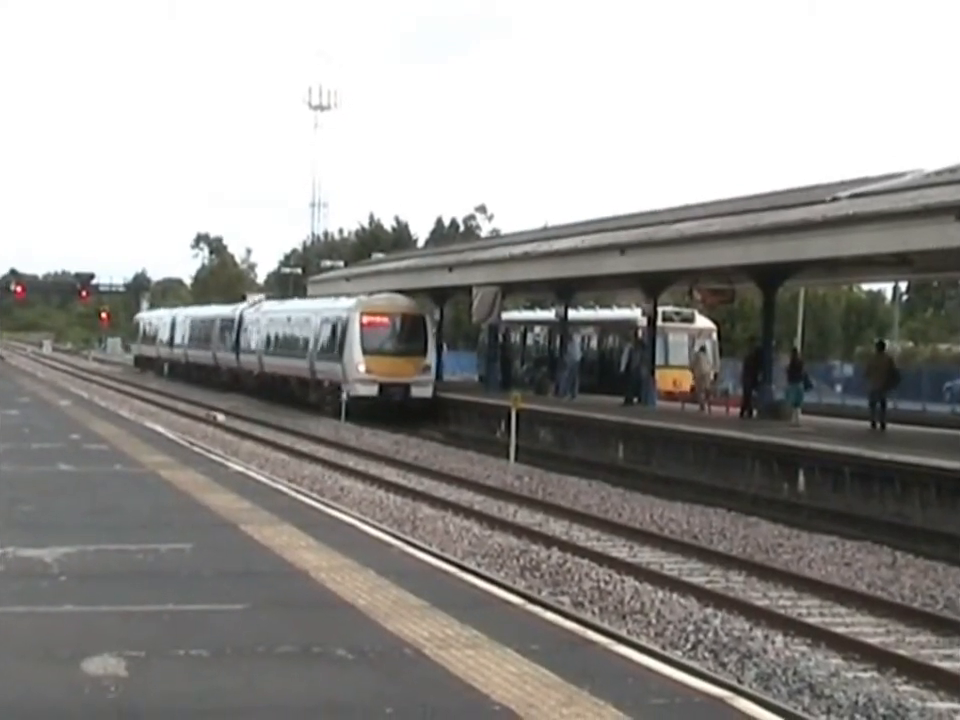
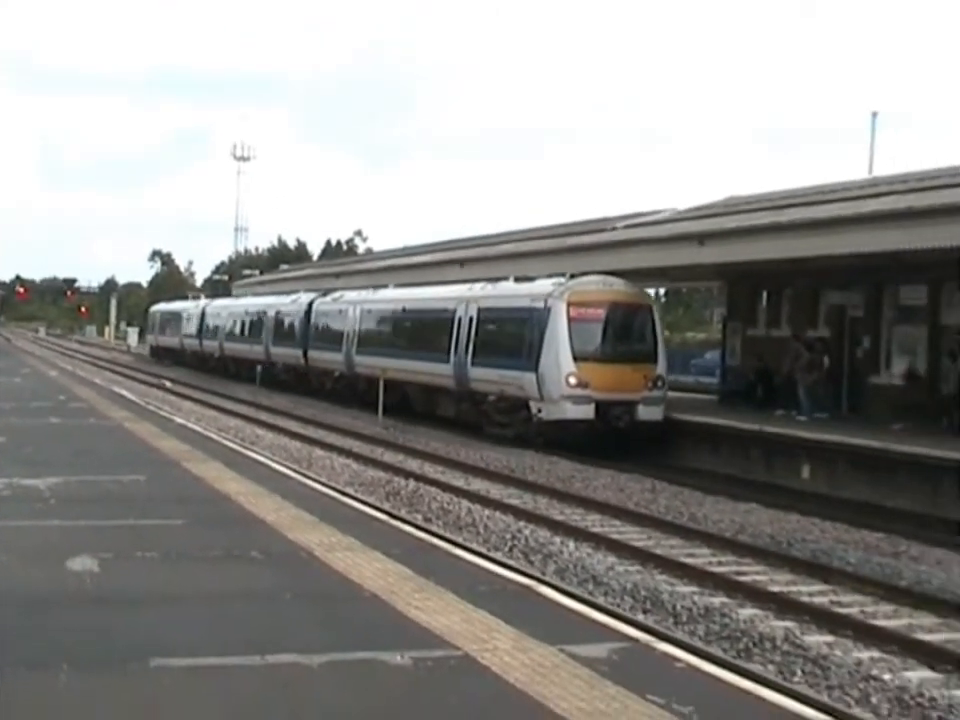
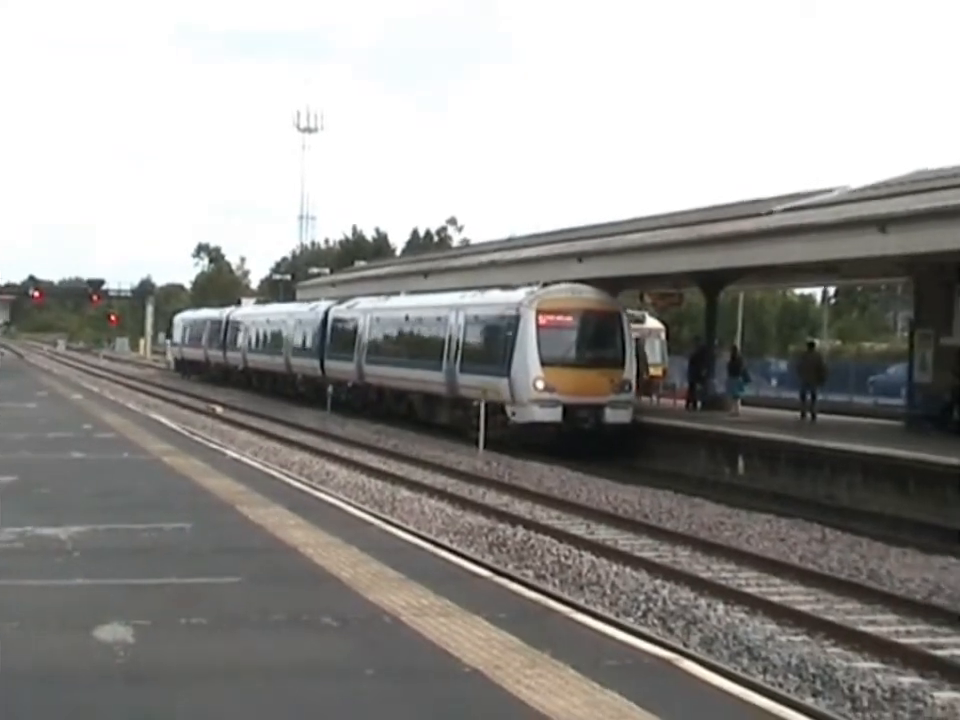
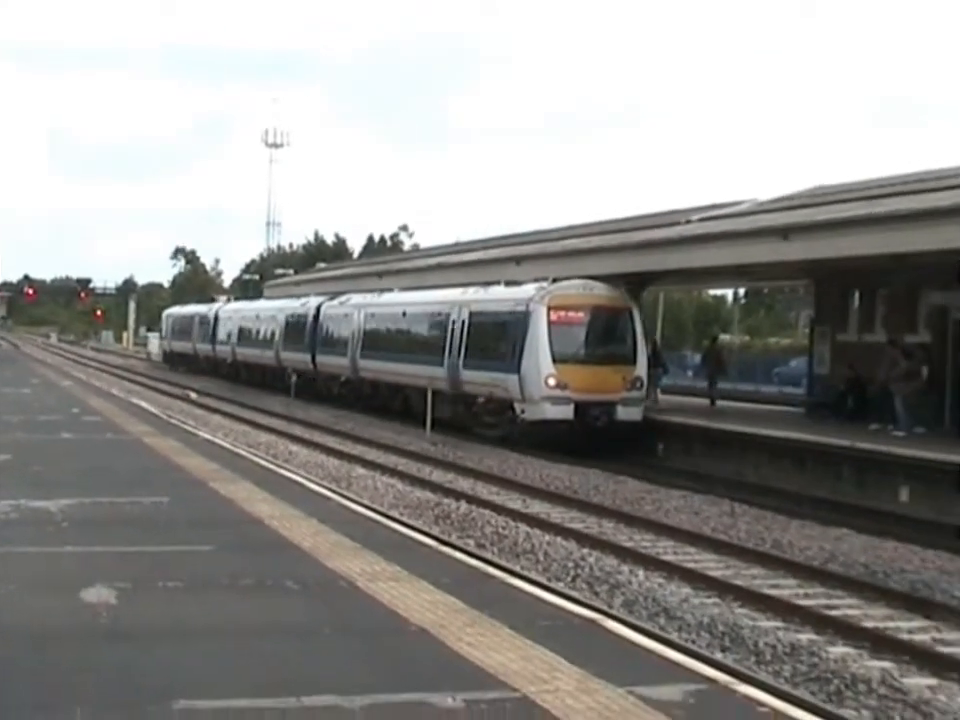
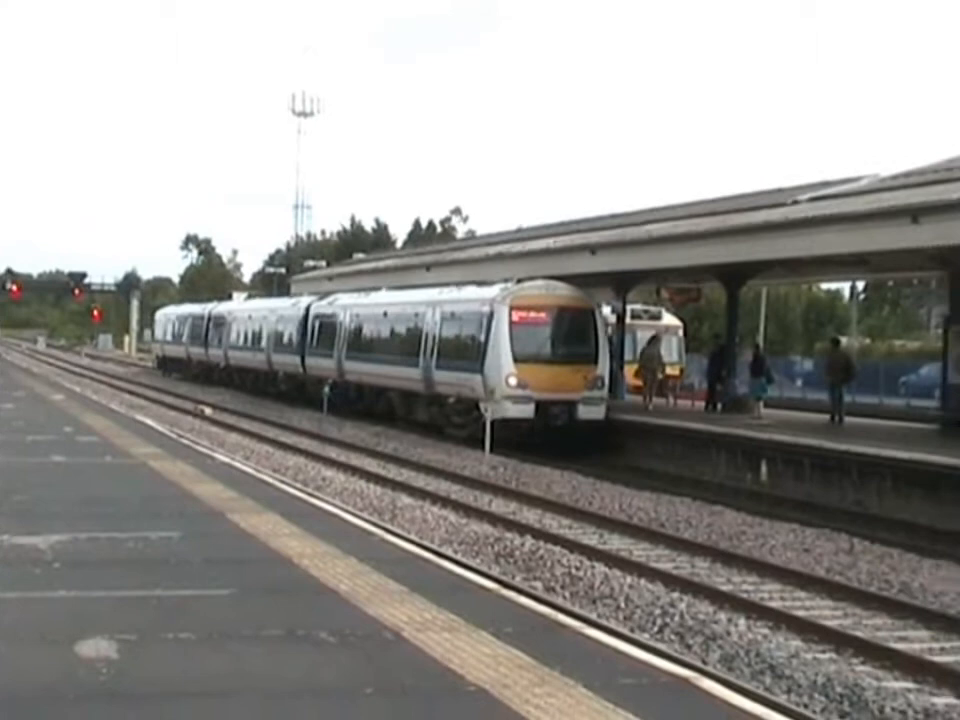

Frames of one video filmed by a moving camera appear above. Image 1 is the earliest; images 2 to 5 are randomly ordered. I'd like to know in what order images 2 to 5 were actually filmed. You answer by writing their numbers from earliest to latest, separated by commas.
5, 3, 4, 2
